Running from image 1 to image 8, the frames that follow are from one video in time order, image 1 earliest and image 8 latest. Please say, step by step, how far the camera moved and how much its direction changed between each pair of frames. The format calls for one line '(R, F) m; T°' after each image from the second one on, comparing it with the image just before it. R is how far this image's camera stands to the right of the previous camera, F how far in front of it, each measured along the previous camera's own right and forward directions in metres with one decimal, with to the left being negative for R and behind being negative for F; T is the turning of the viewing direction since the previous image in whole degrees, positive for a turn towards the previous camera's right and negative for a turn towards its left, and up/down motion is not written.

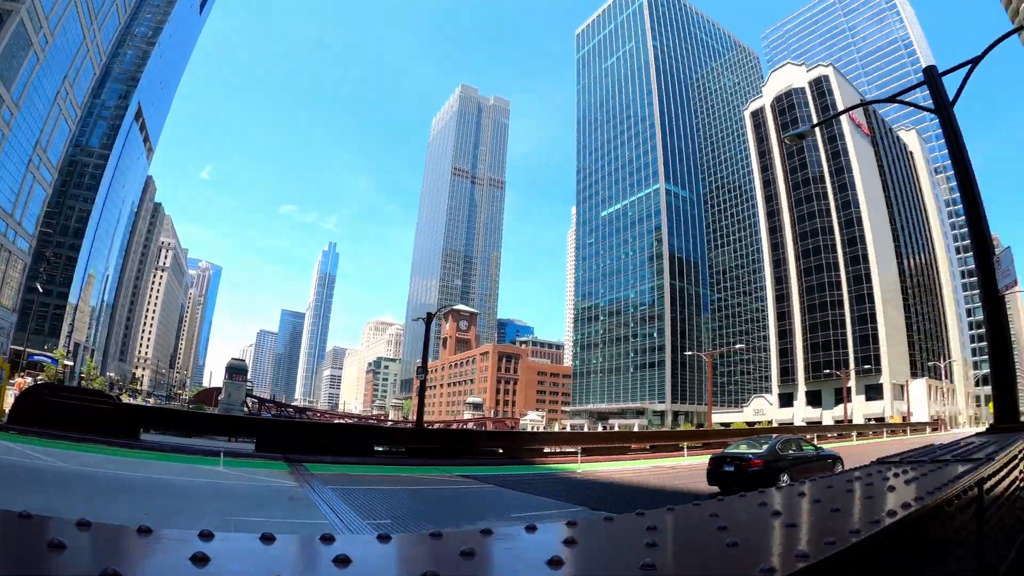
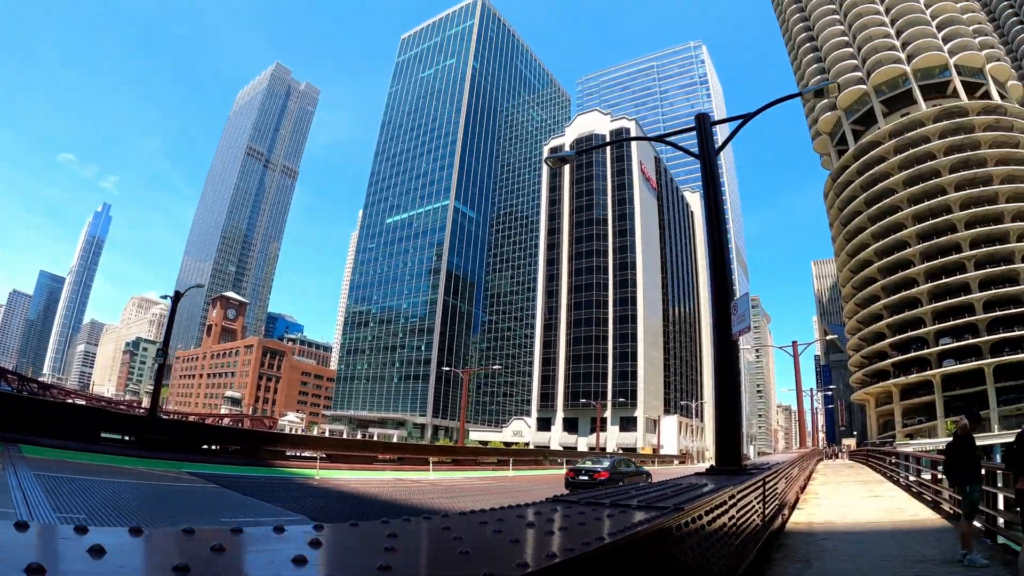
(+1.3, +32.3) m; +22°
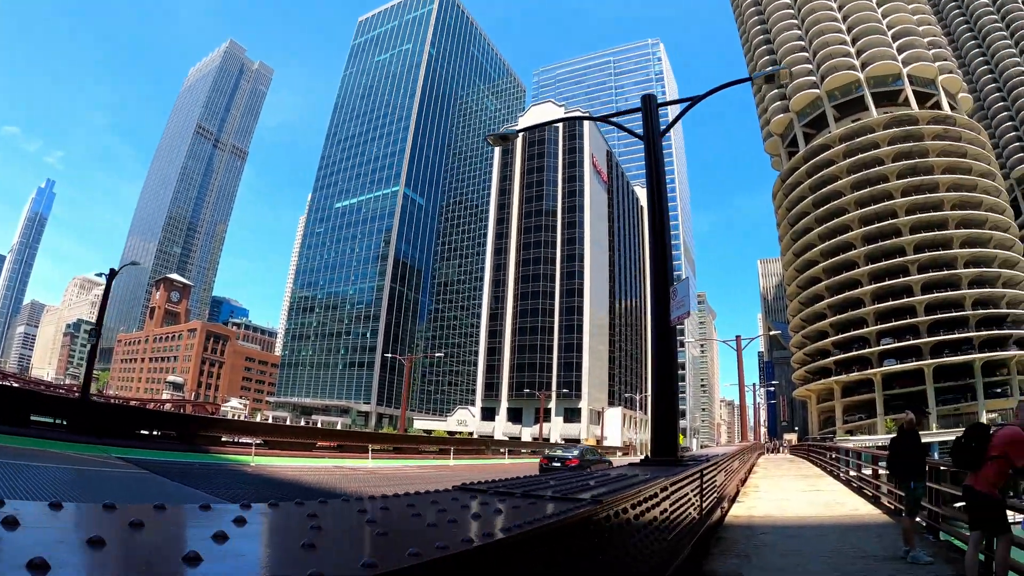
(-1.2, +5.5) m; +6°
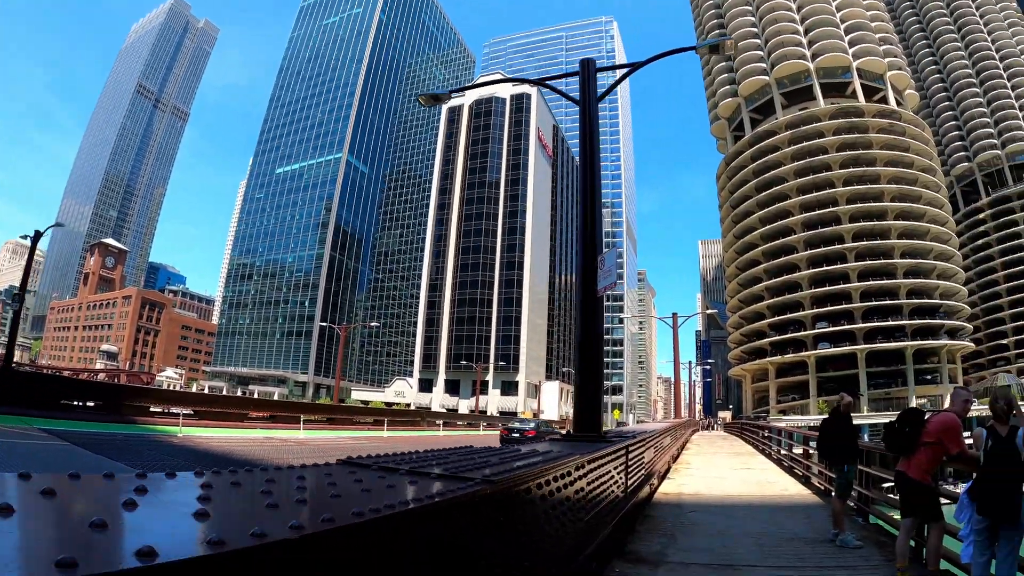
(-0.5, +6.2) m; +7°
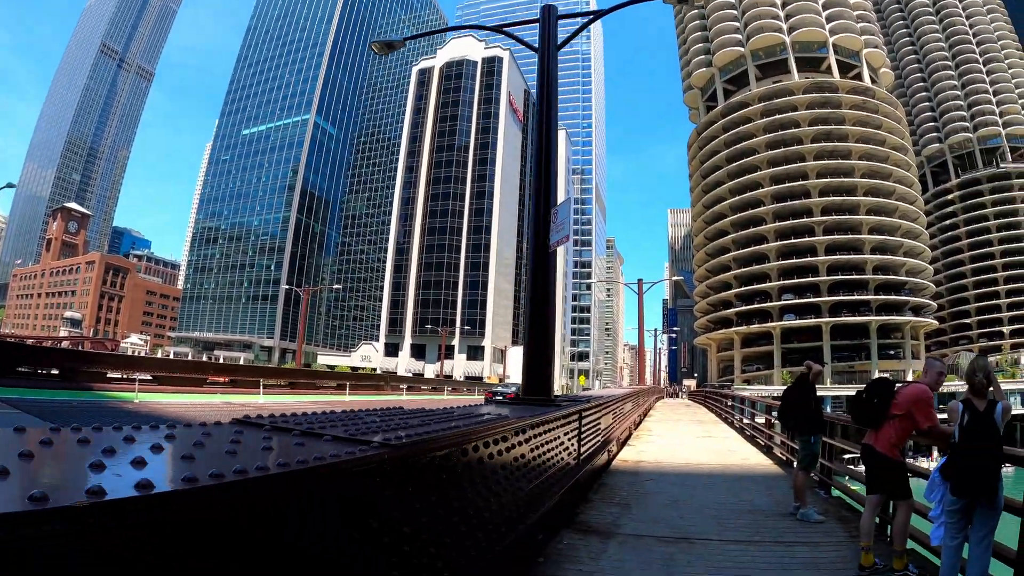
(+0.9, +5.6) m; +3°
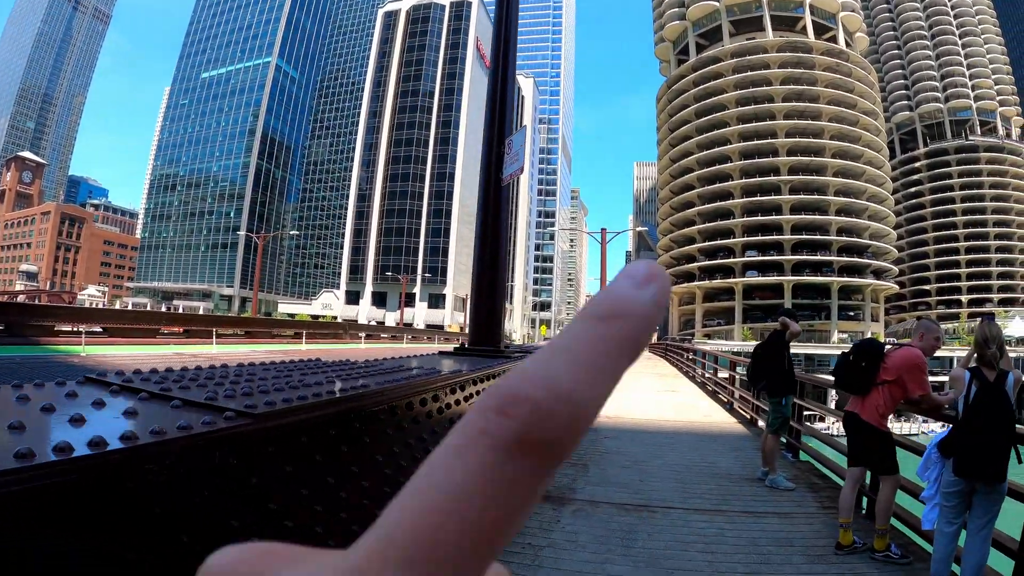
(+1.9, +8.7) m; +4°
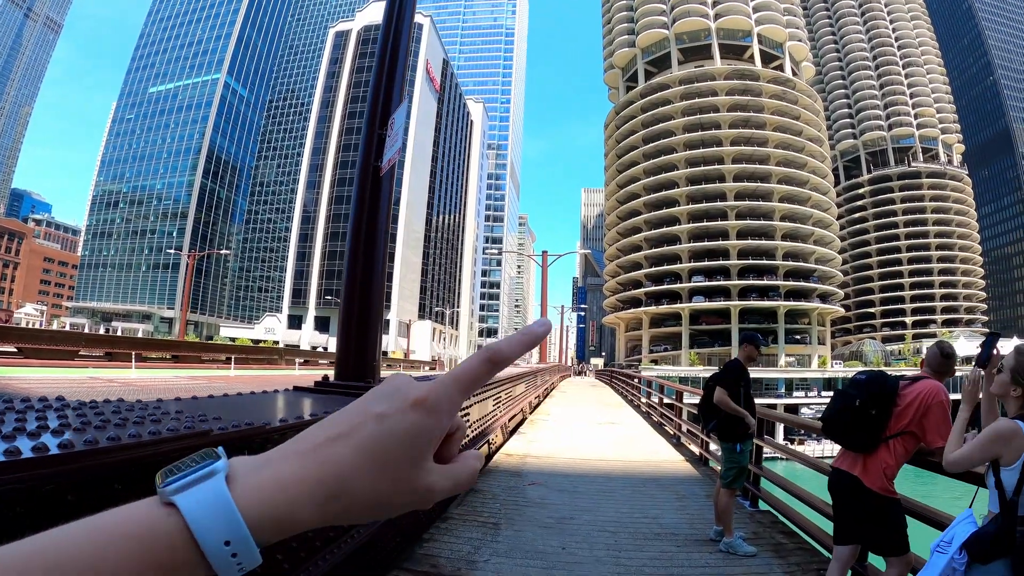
(+5.3, +12.7) m; +5°
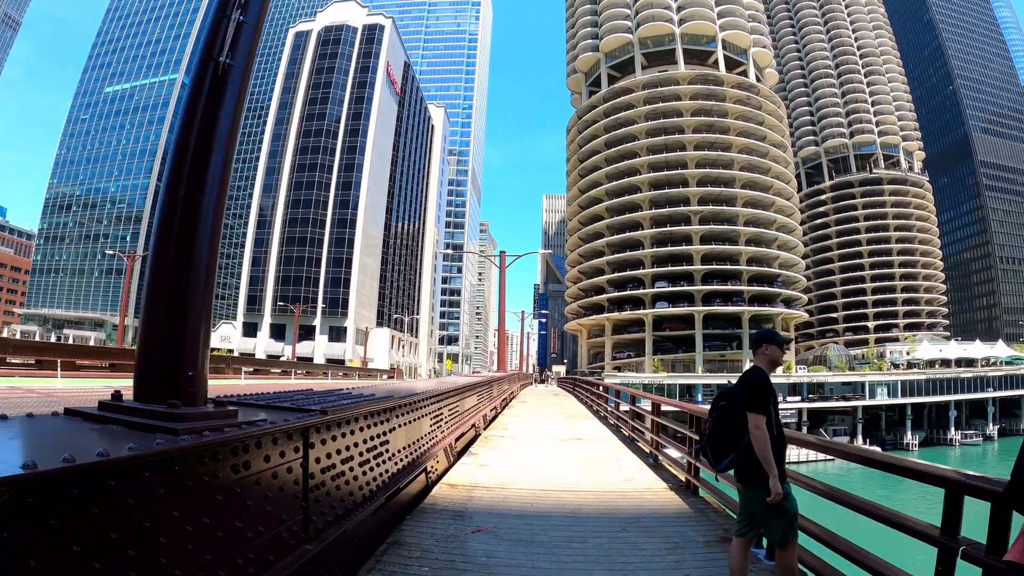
(+2.1, +14.4) m; +4°
